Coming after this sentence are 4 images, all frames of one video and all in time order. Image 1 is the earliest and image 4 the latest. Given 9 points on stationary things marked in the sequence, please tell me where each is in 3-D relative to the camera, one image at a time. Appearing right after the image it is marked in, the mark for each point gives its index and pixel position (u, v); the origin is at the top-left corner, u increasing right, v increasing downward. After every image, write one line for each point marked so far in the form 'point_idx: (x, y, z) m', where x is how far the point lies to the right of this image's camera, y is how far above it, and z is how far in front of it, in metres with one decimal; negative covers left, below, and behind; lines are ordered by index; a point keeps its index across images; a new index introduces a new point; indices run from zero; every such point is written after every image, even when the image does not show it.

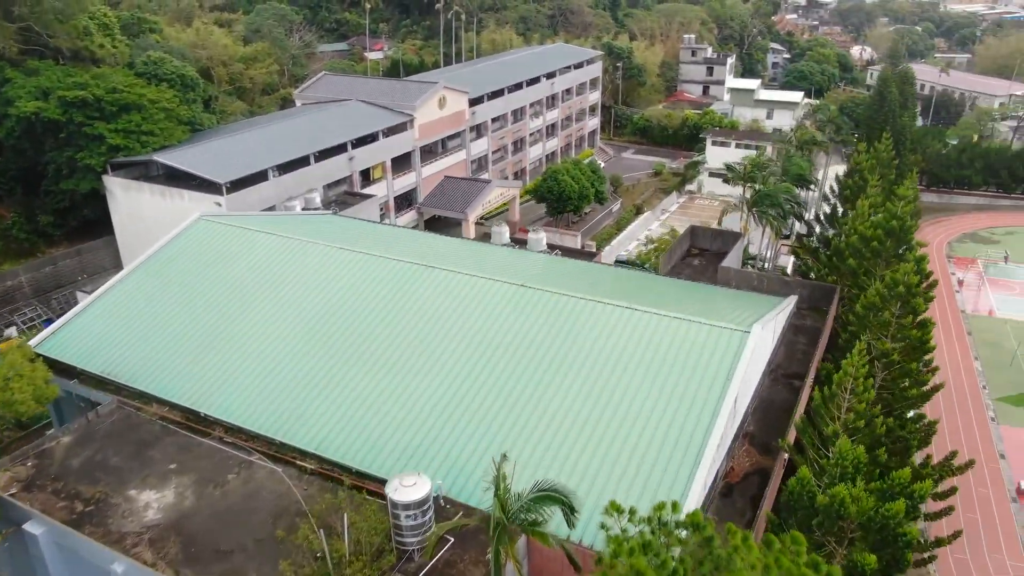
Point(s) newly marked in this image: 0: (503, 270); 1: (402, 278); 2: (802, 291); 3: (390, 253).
0: (-0.2, +0.4, +18.9) m
1: (-2.4, +0.4, +17.5) m
2: (+7.3, -0.1, +19.8) m
3: (-2.9, +0.8, +19.0) m
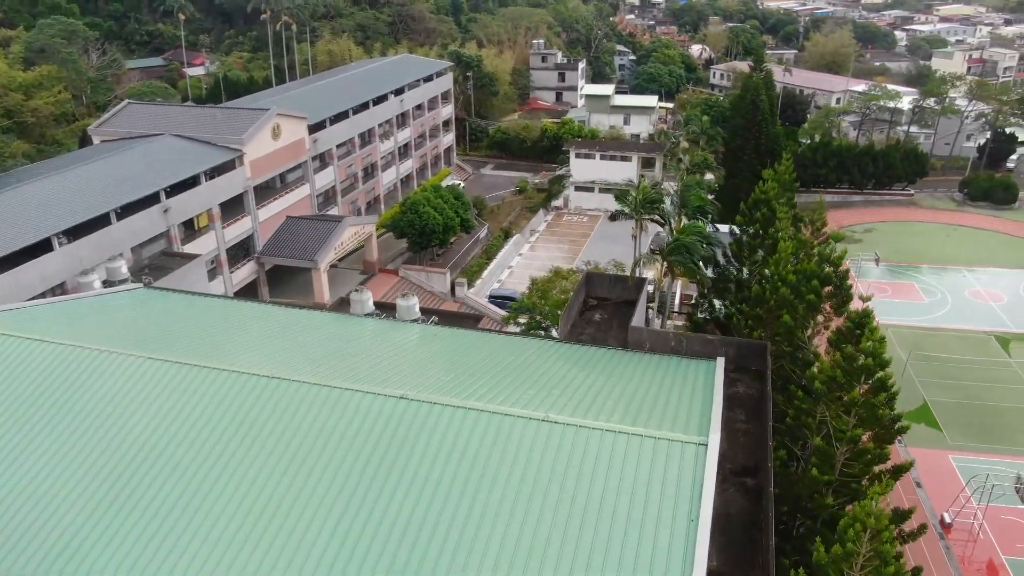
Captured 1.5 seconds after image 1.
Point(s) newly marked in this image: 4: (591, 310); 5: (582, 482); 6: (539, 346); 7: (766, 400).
0: (-2.6, -1.5, +14.7) m
1: (-4.5, -1.7, +12.9) m
2: (+4.7, -1.4, +17.0) m
3: (-5.3, -1.3, +14.3) m
4: (+2.0, -0.6, +20.0) m
5: (+0.8, -2.7, +10.8) m
6: (+0.6, -1.3, +17.4) m
7: (+5.1, -2.2, +15.8) m
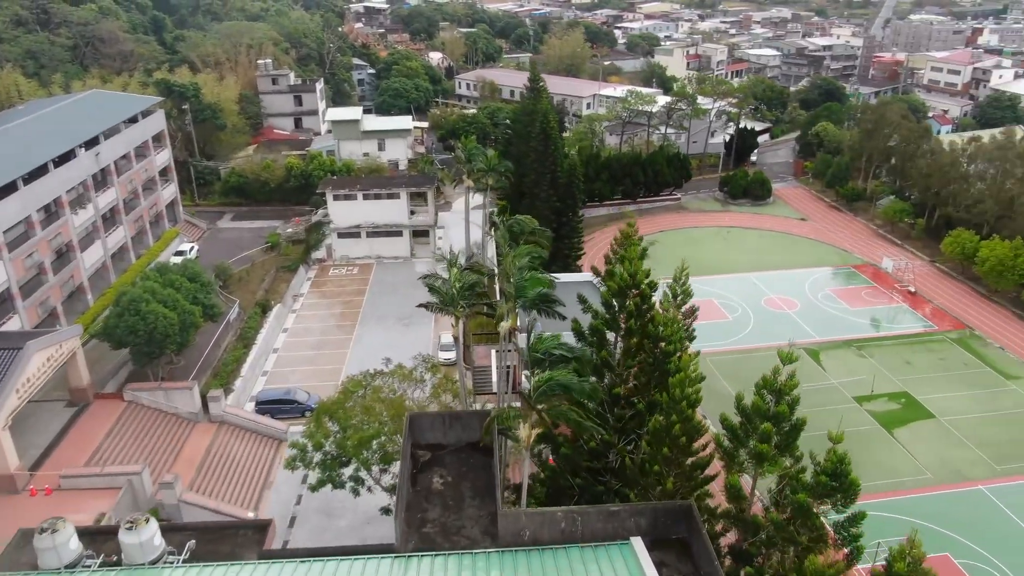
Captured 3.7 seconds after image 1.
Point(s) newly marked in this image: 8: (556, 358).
0: (-4.2, -4.6, +7.6) m
1: (-5.4, -5.1, +5.3) m
2: (+2.0, -3.6, +11.9) m
3: (-6.6, -4.8, +6.4) m
4: (-1.5, -3.3, +14.0) m
5: (+0.4, -5.2, +4.9) m
6: (-2.0, -4.1, +11.1) m
7: (+2.9, -4.4, +10.9) m
8: (+0.8, -1.2, +14.2) m
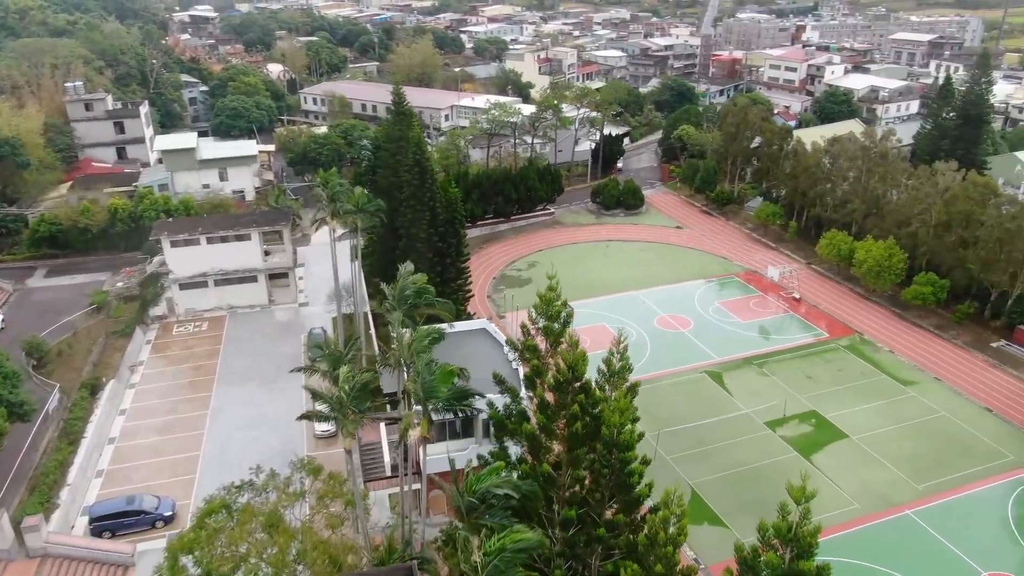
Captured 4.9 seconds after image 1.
0: (-3.7, -6.5, +3.6) m
1: (-4.5, -7.0, +1.1) m
2: (+1.5, -5.0, +8.9) m
3: (-5.9, -6.8, +1.9) m
4: (-2.3, -5.0, +10.3) m
5: (+1.3, -6.7, +1.8) m
6: (-2.2, -5.8, +7.4) m
7: (+2.6, -5.7, +8.1) m
8: (-0.3, -2.8, +10.9) m
